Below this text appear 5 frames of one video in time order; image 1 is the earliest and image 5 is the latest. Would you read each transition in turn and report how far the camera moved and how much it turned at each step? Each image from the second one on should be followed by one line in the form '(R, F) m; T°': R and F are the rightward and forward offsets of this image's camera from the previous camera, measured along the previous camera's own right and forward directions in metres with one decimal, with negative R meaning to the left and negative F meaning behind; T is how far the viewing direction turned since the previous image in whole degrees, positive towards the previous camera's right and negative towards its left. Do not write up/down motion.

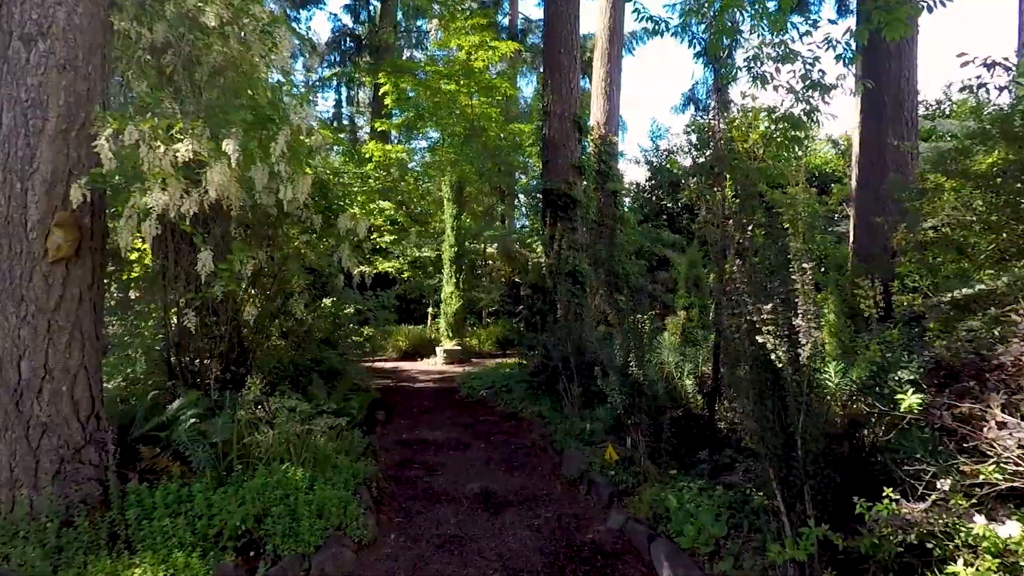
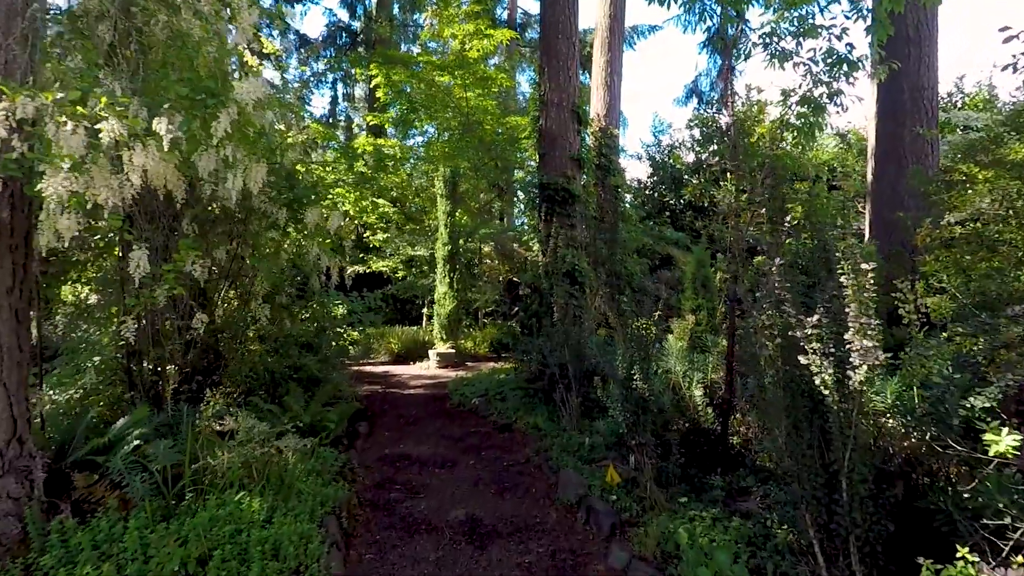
(+0.1, +0.4) m; 0°
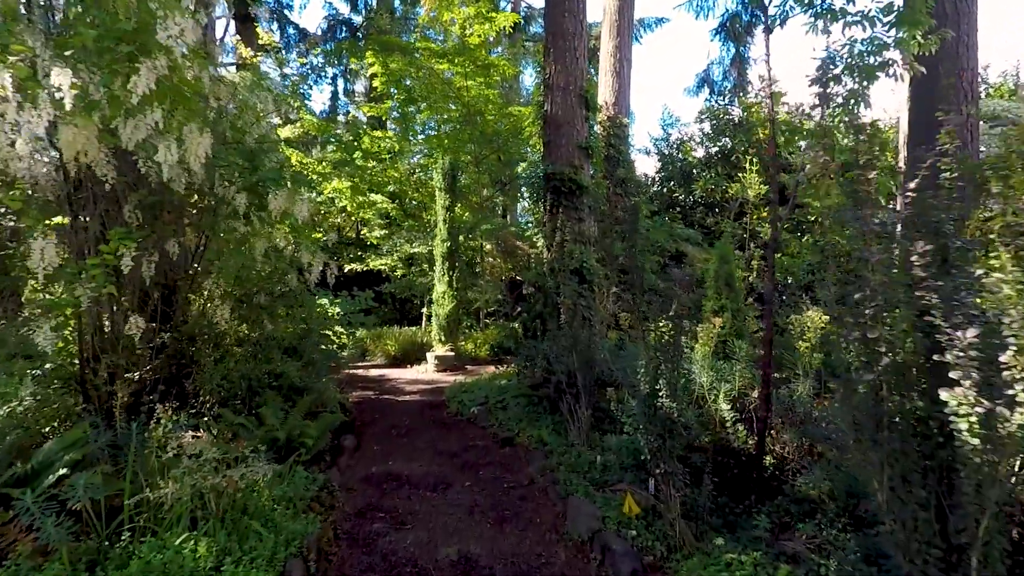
(0.0, +0.5) m; 0°
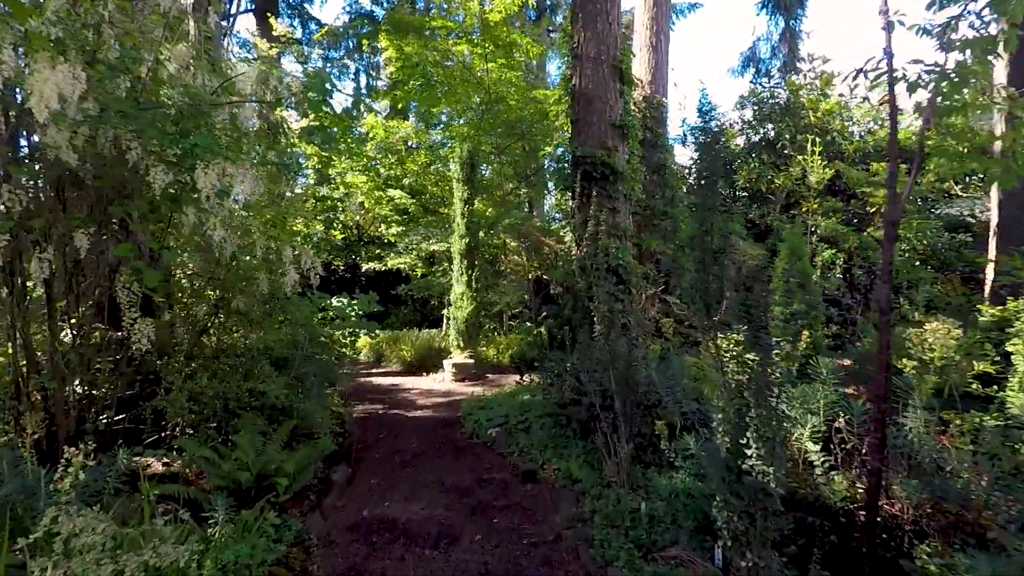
(0.0, +0.8) m; -3°
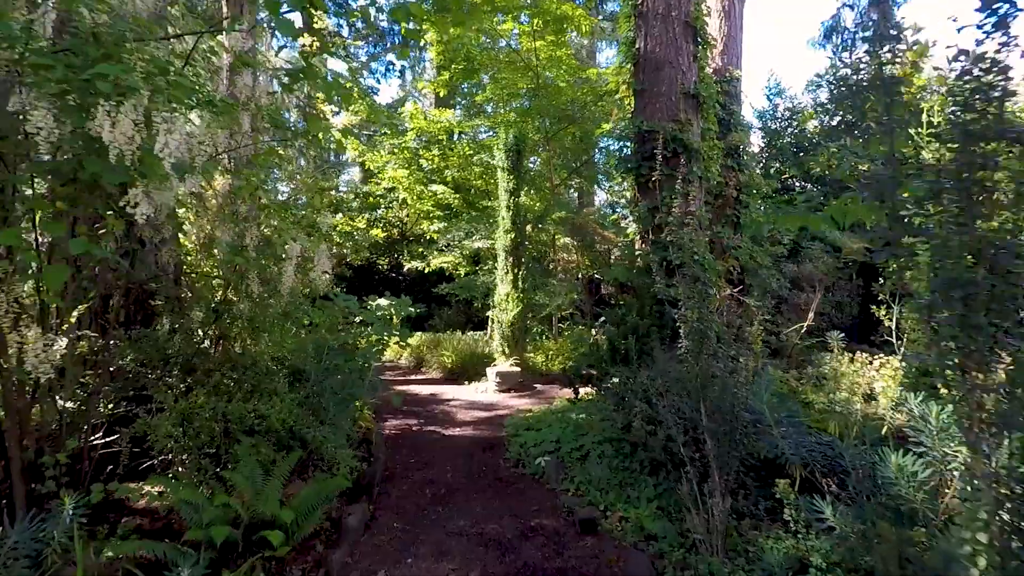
(0.0, +0.8) m; -5°
